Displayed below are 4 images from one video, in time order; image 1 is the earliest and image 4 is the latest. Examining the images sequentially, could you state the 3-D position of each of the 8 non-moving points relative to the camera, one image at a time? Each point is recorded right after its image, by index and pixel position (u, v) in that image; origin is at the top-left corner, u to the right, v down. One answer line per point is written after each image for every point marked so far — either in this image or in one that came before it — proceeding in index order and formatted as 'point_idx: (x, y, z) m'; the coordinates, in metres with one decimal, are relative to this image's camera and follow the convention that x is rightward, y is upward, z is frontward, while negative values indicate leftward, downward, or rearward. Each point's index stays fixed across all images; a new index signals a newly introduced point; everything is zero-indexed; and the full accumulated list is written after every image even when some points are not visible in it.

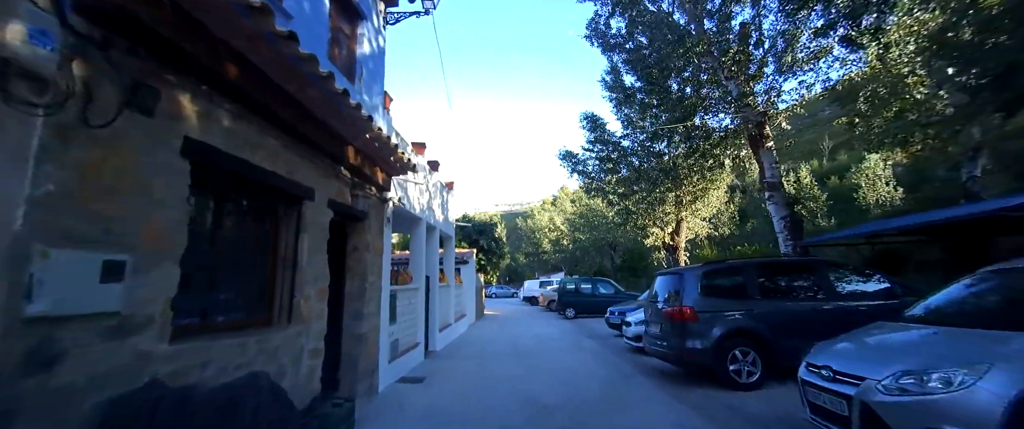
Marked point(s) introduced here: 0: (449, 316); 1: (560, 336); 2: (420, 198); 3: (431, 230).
0: (-2.0, -3.1, +12.1) m
1: (+1.6, -4.2, +13.1) m
2: (-2.1, +0.4, +9.1) m
3: (-2.1, -0.4, +10.4) m
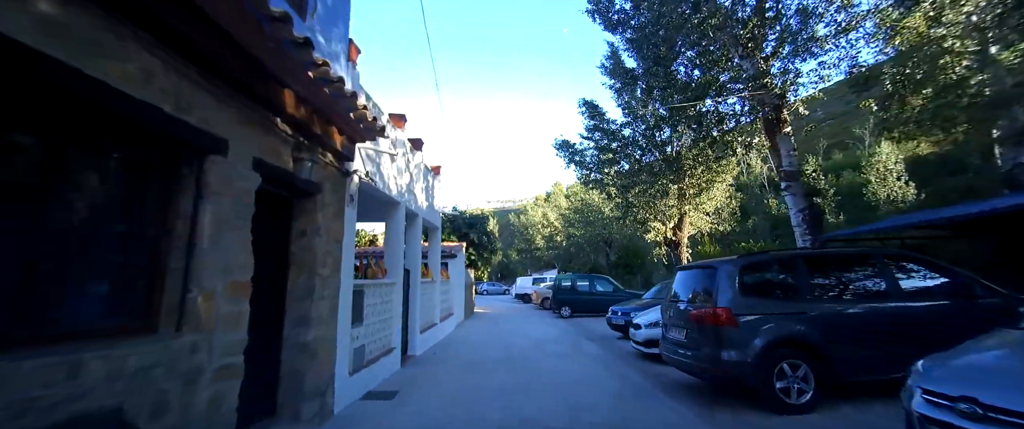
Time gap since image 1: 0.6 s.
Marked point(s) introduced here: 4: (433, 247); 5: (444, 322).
0: (-2.2, -2.8, +10.8) m
1: (+1.3, -3.9, +11.9) m
2: (-2.3, +0.7, +7.8) m
3: (-2.3, -0.1, +9.1) m
4: (-2.1, -1.0, +11.0) m
5: (-2.2, -3.3, +12.0) m
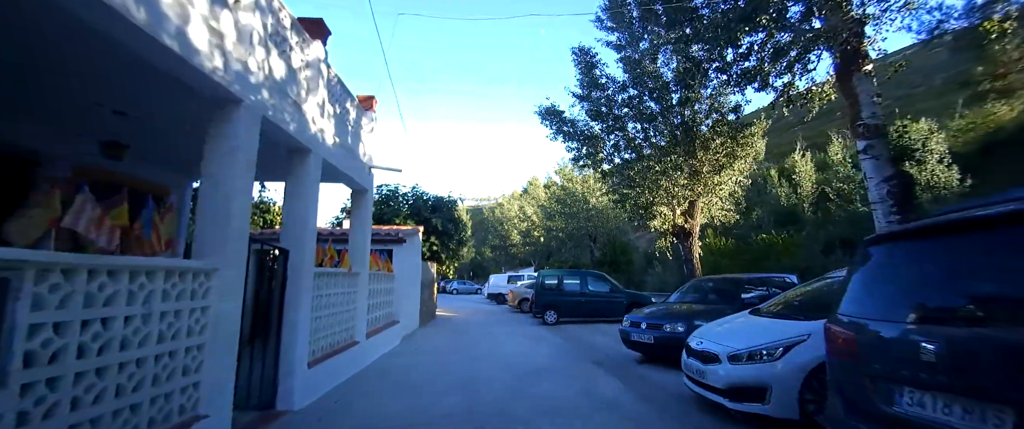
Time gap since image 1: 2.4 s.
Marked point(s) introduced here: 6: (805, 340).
0: (-2.8, -2.0, +6.7) m
1: (+0.7, -3.1, +8.0) m
2: (-2.6, +1.5, +3.7) m
3: (-2.7, +0.8, +5.0) m
4: (-2.7, -0.1, +7.0) m
5: (-2.8, -2.5, +8.0) m
6: (+2.9, -1.2, +3.9) m
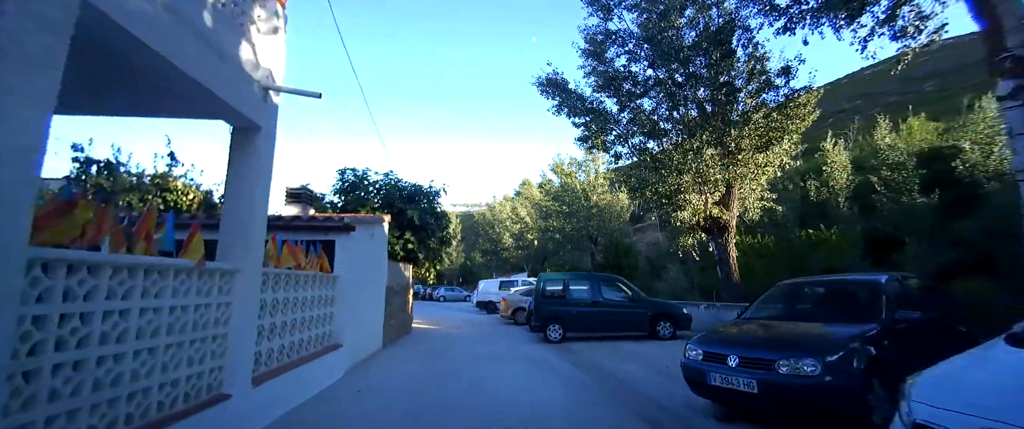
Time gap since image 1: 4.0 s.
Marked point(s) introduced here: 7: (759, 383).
0: (-2.8, -1.5, +3.8) m
1: (+0.6, -2.7, +5.2) m
2: (-2.5, +2.1, +0.9) m
3: (-2.7, +1.3, +2.2) m
4: (-2.7, +0.3, +4.1) m
5: (-2.9, -2.0, +5.0) m
6: (+3.0, -0.7, +1.1) m
7: (+2.4, -1.6, +3.8) m
